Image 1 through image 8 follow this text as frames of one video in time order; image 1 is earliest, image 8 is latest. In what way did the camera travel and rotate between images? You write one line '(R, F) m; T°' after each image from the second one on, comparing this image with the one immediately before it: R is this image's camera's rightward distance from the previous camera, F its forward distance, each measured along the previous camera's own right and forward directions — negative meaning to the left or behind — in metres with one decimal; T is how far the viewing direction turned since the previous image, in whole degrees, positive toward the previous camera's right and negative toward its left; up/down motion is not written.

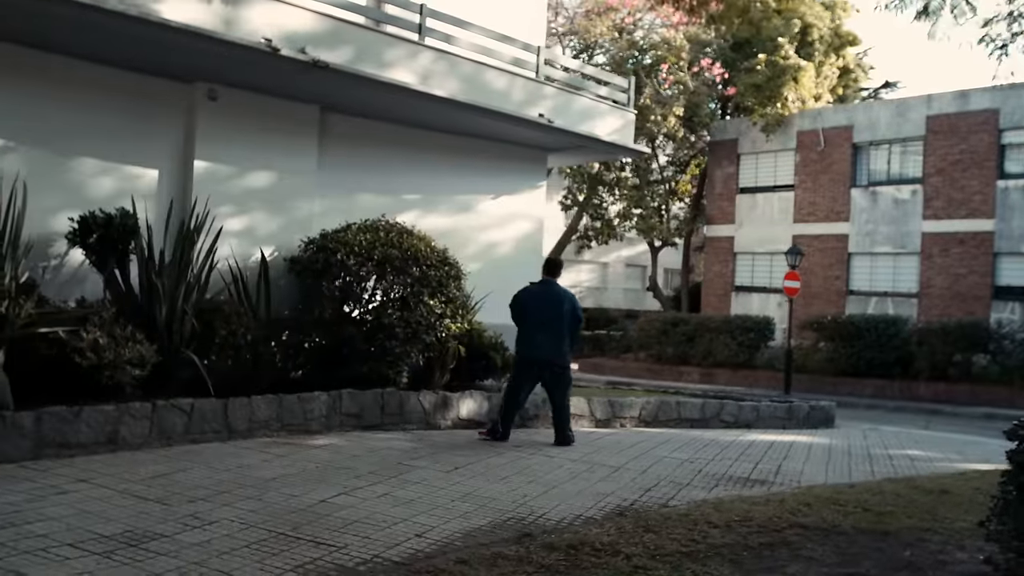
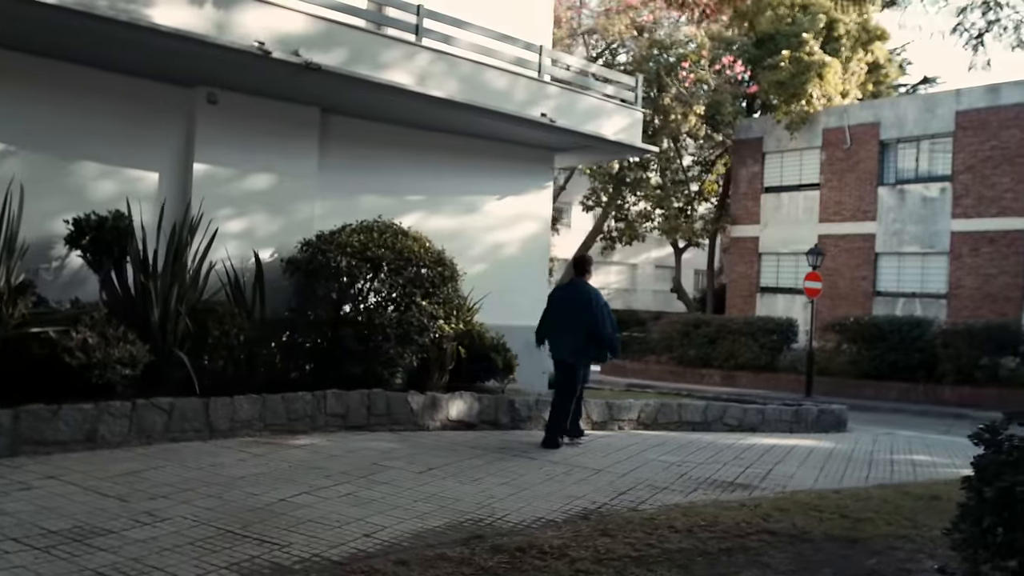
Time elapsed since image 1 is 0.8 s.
(+0.6, +0.1) m; -3°
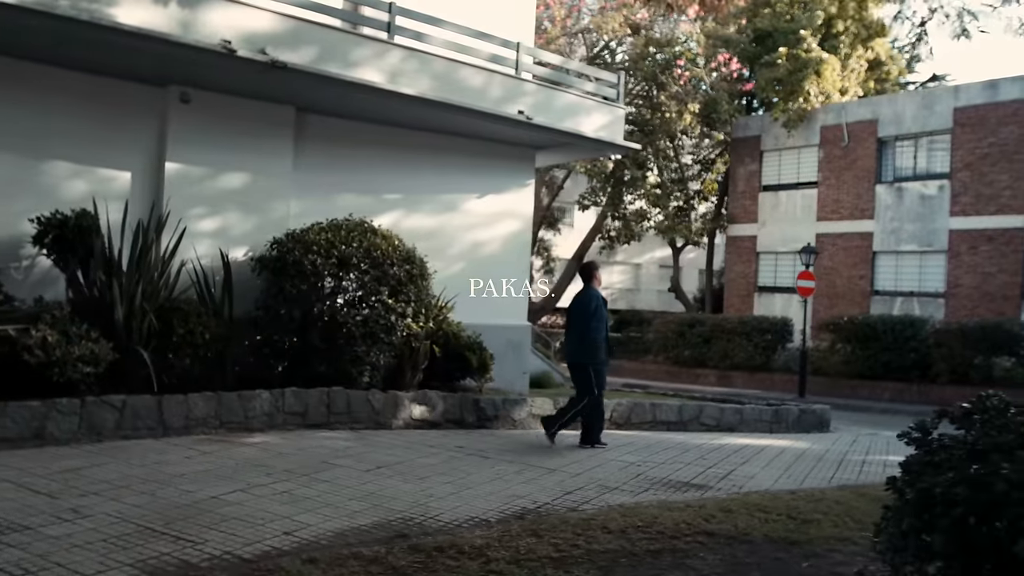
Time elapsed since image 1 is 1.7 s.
(+0.6, +0.1) m; -1°
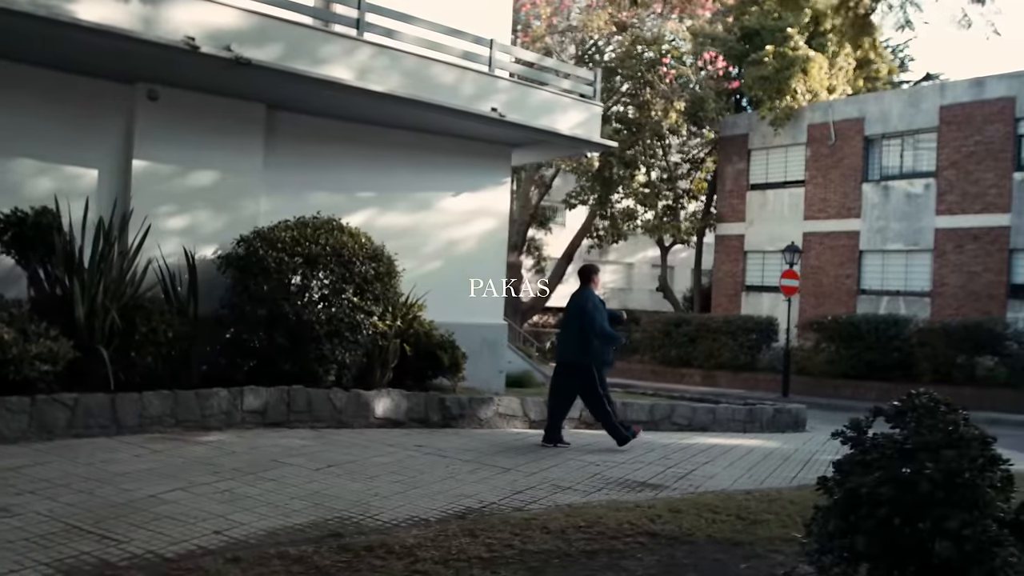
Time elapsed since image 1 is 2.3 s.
(+0.4, +0.1) m; 0°
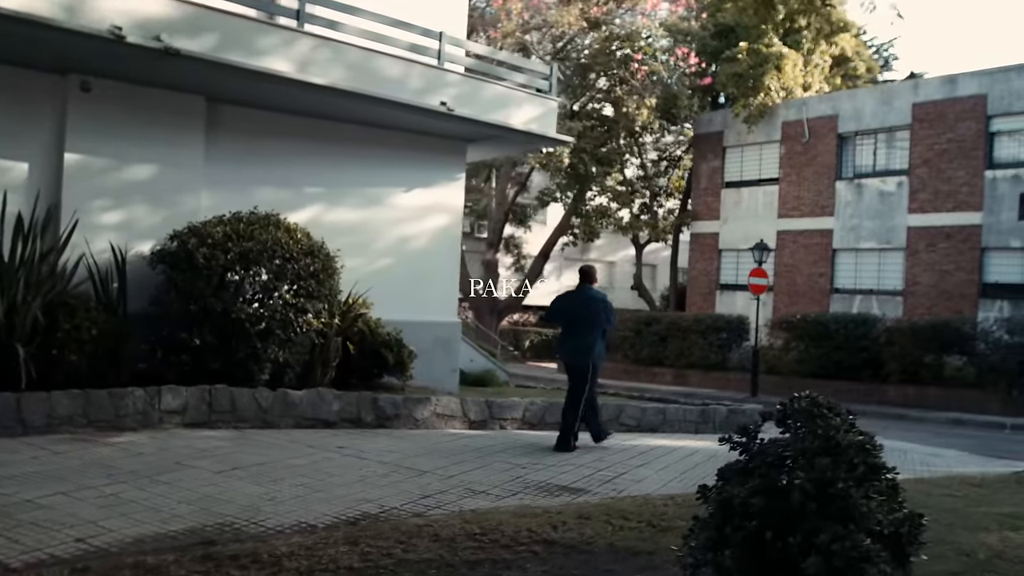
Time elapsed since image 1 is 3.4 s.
(+0.7, +0.2) m; 0°
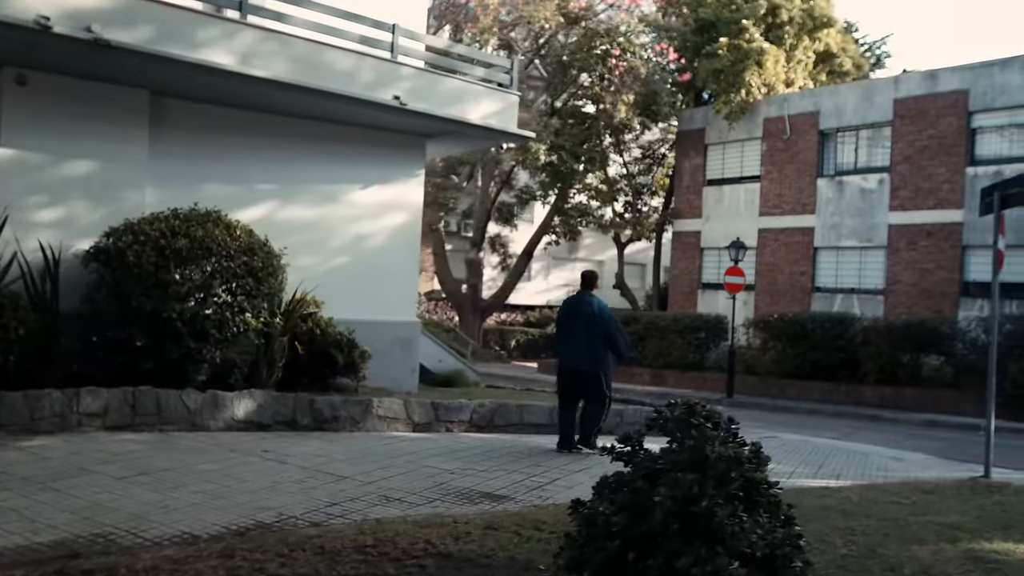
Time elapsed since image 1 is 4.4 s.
(+0.7, +0.3) m; 0°
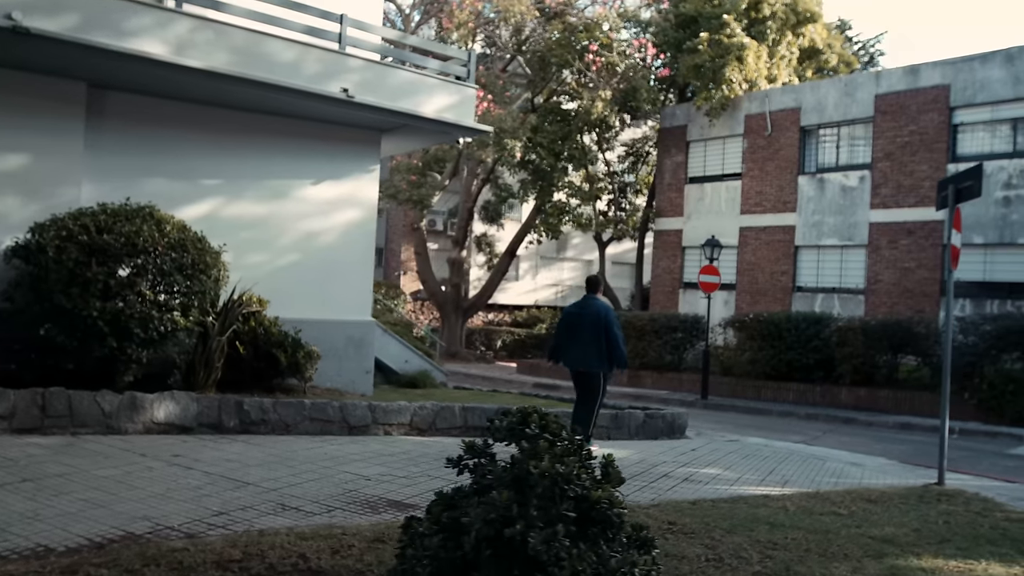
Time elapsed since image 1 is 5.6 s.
(+0.8, +0.4) m; 0°
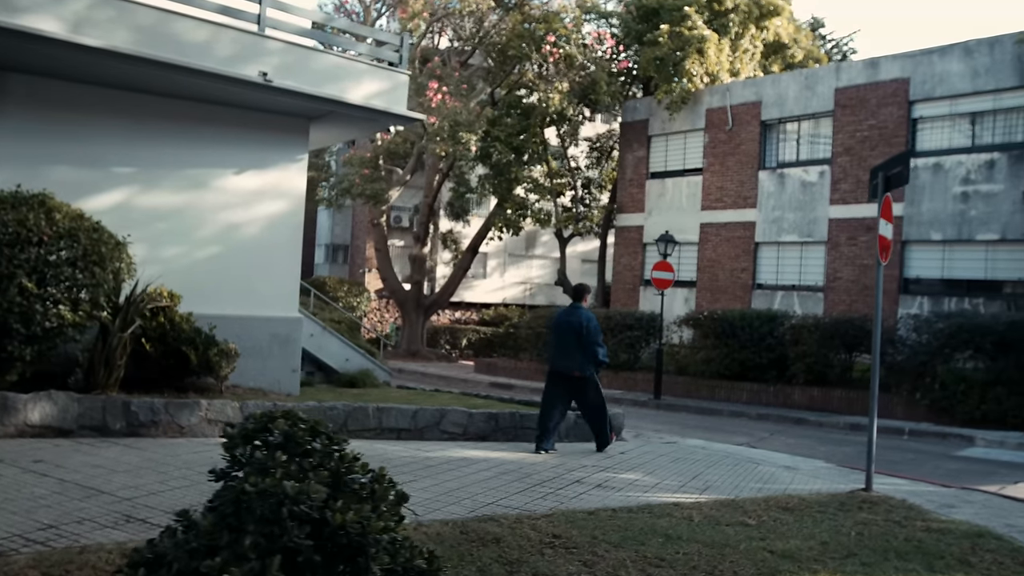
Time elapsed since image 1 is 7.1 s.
(+0.8, +0.5) m; +1°
